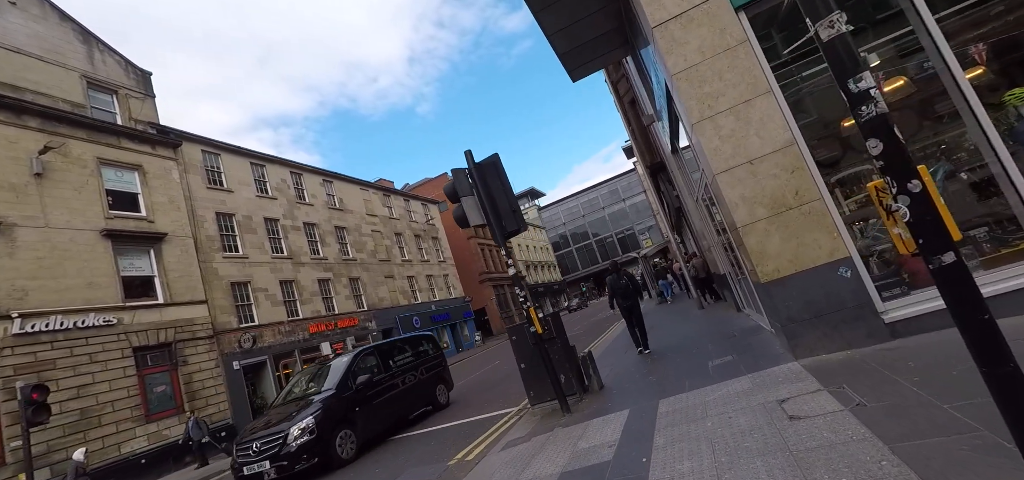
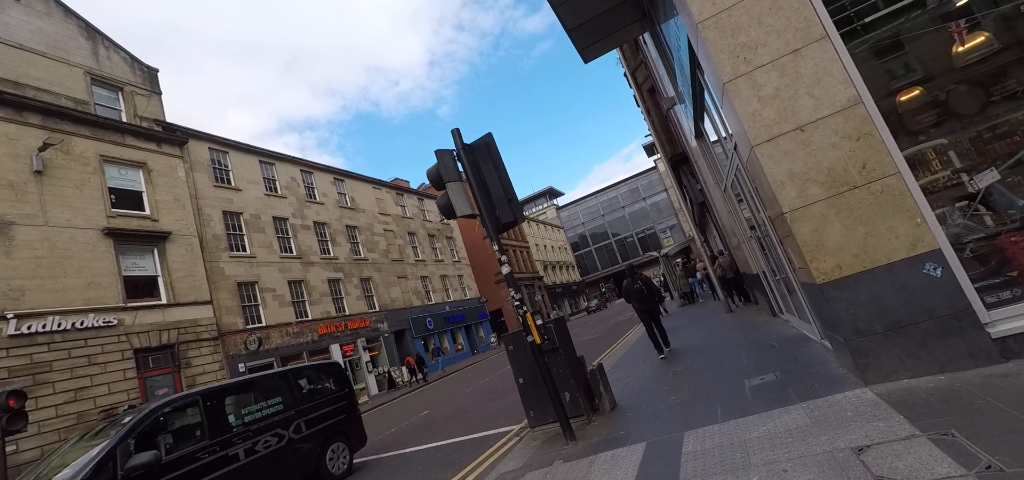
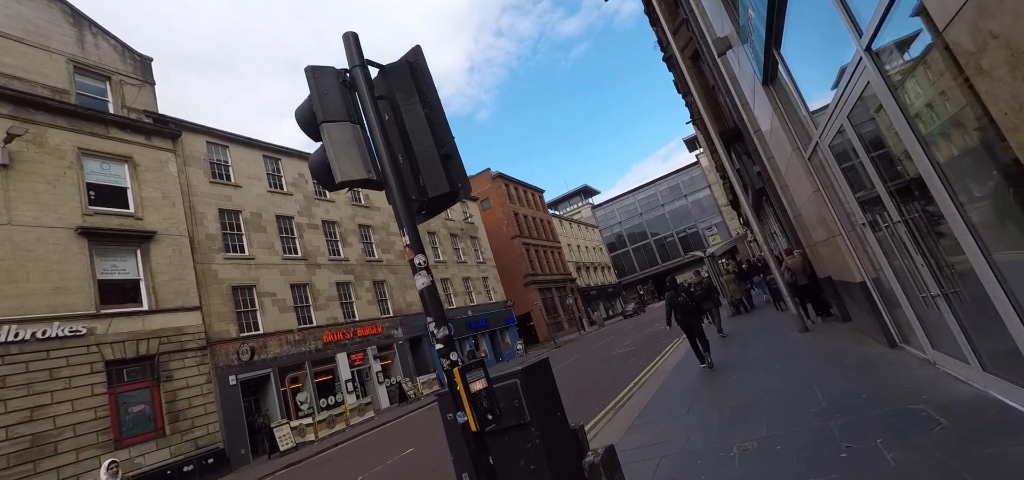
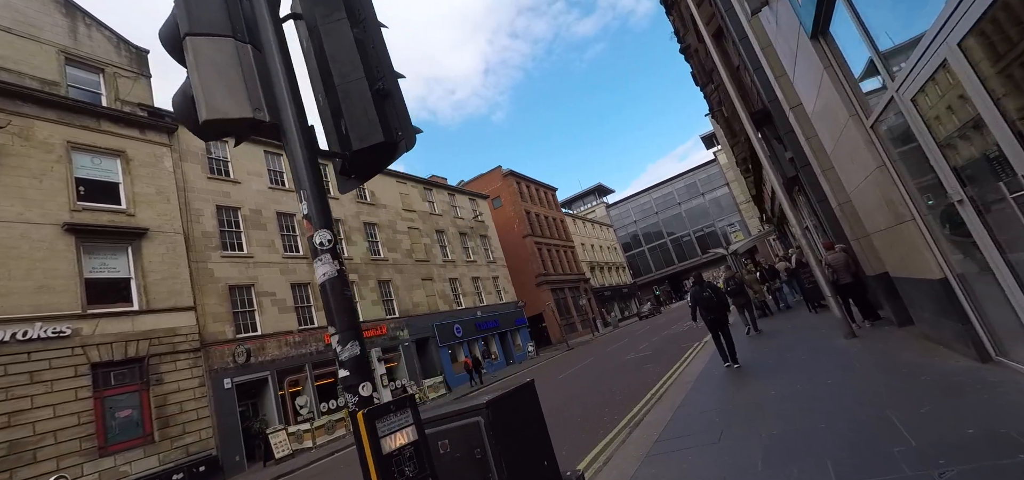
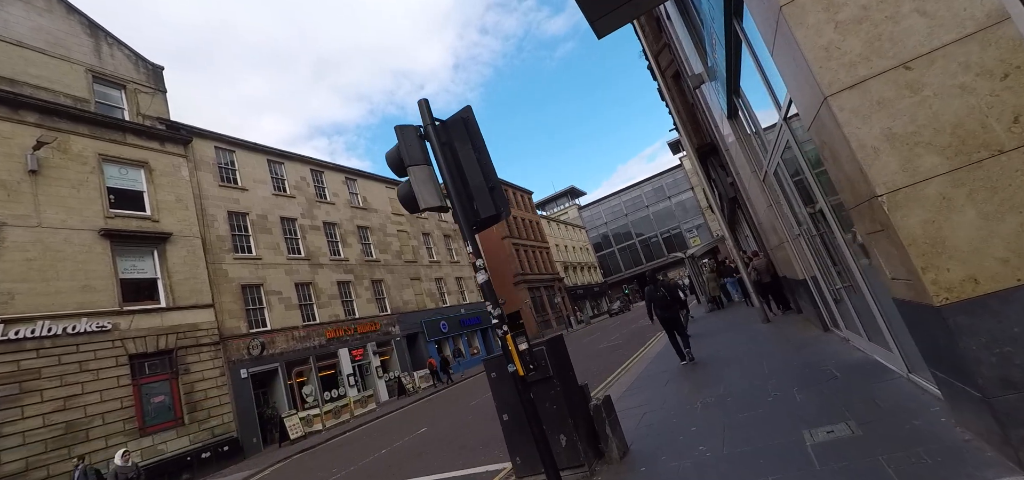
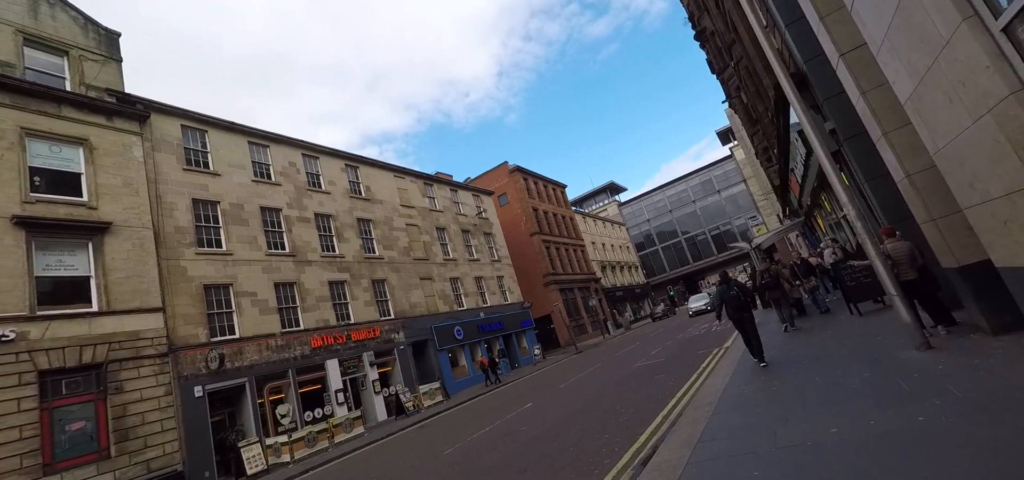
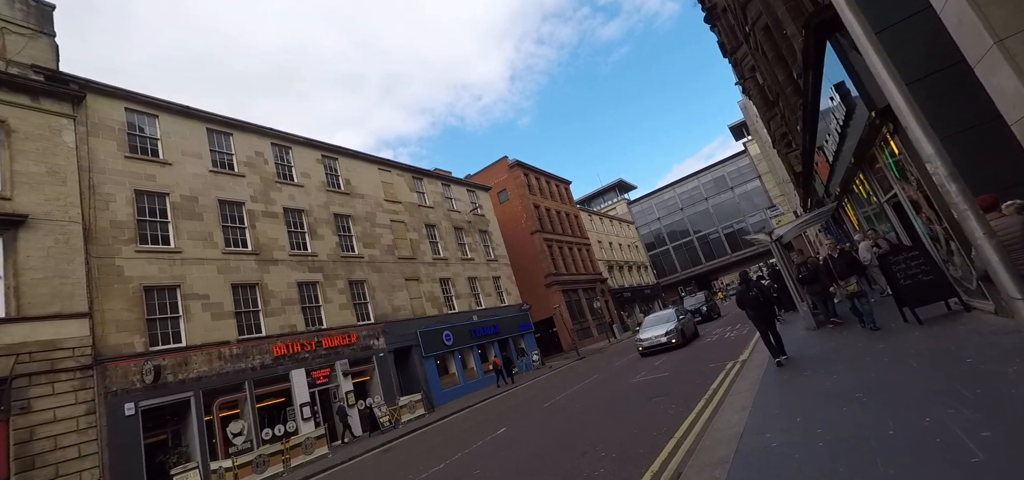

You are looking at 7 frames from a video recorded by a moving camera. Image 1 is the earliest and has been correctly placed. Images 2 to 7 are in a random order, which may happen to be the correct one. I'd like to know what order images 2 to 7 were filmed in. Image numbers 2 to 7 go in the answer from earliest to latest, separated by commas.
2, 5, 3, 4, 6, 7
